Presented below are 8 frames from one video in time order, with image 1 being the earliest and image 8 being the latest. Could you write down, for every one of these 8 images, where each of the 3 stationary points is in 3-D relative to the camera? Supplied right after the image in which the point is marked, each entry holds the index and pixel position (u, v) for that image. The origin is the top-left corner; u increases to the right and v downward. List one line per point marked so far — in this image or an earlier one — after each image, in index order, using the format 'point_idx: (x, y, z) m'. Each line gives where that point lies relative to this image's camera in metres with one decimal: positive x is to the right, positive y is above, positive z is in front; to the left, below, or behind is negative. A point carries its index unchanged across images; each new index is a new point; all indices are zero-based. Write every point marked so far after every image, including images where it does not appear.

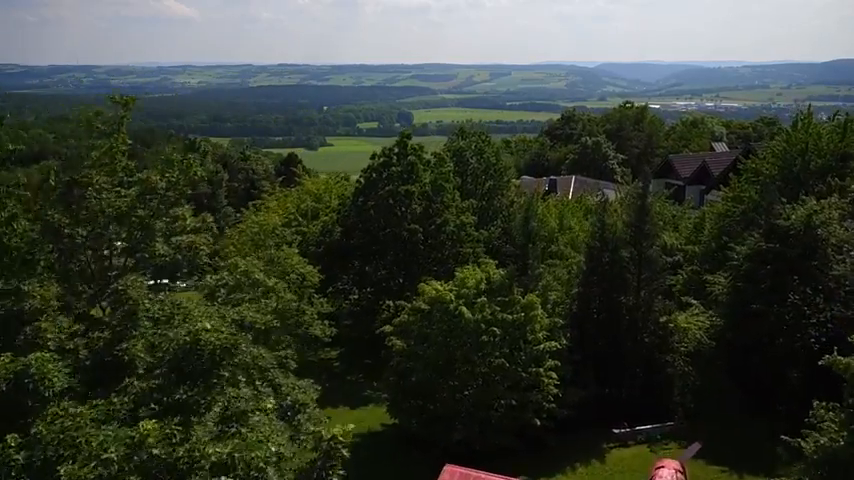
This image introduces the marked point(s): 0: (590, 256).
0: (+3.8, -0.4, +19.5) m
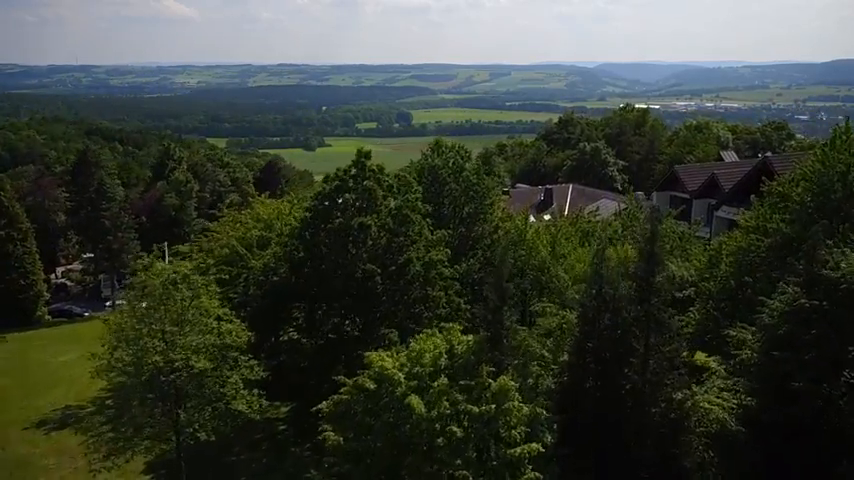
0: (+2.9, -1.4, +15.3) m
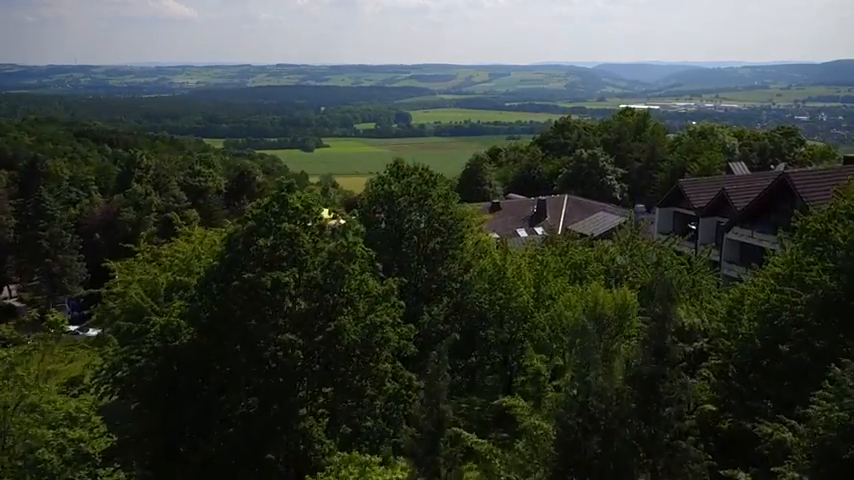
0: (+1.8, -2.5, +10.8) m
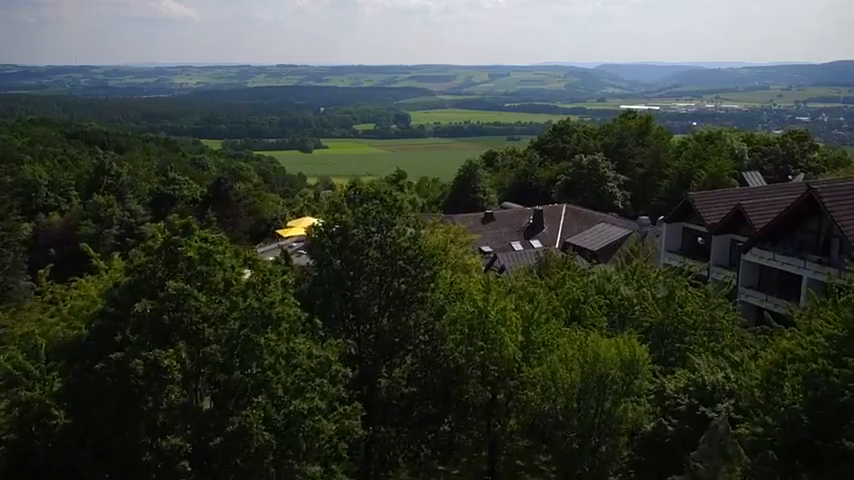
0: (+1.0, -3.3, +6.7) m
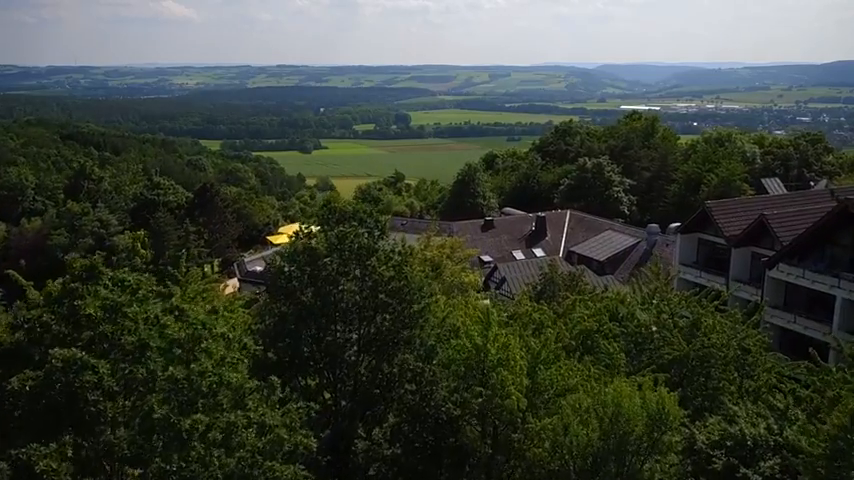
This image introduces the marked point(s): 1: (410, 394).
0: (+0.8, -3.9, +3.9) m
1: (-0.3, -2.8, +15.5) m
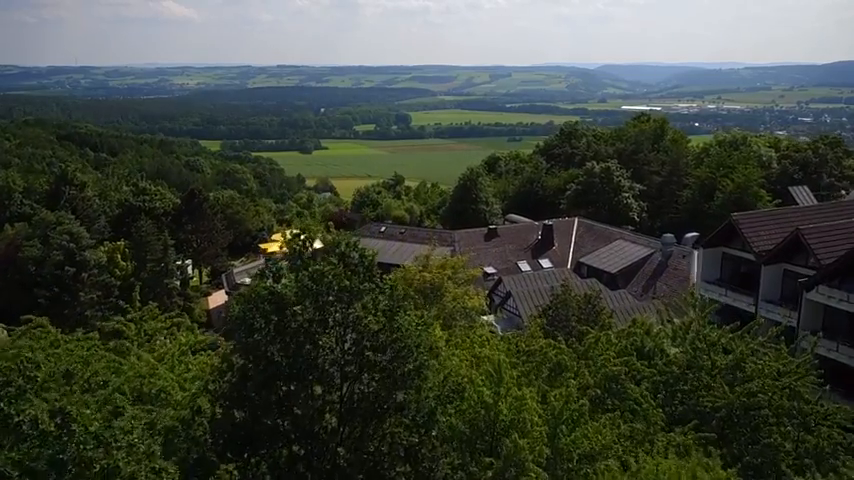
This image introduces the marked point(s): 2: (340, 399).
0: (+0.7, -4.4, +0.9) m
1: (-0.3, -3.4, +12.5) m
2: (-1.3, -2.3, +12.5) m
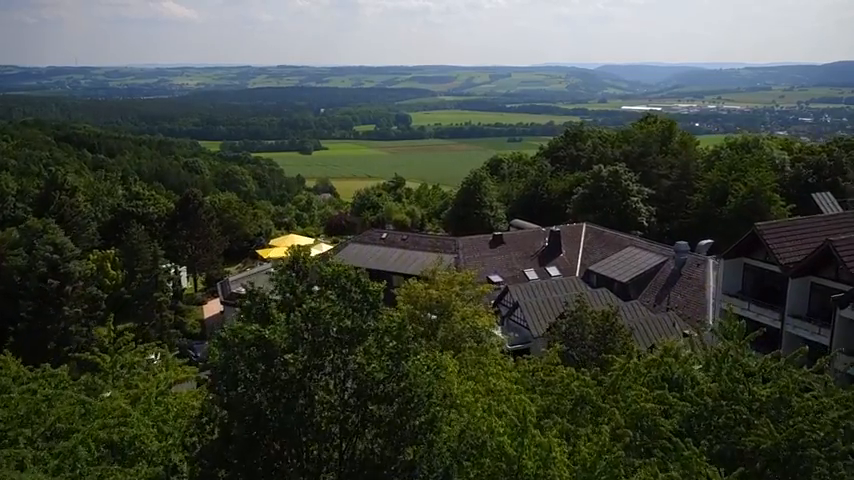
0: (+0.9, -4.8, -0.9) m
1: (-0.2, -3.8, +10.7) m
2: (-1.1, -2.7, +10.8) m
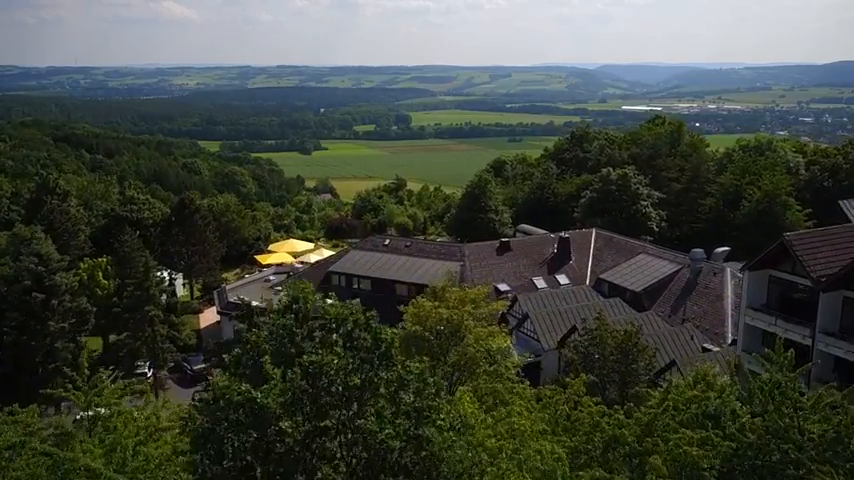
0: (+1.2, -5.2, -2.6) m
1: (+0.1, -4.2, +9.0) m
2: (-0.8, -3.1, +9.1) m
